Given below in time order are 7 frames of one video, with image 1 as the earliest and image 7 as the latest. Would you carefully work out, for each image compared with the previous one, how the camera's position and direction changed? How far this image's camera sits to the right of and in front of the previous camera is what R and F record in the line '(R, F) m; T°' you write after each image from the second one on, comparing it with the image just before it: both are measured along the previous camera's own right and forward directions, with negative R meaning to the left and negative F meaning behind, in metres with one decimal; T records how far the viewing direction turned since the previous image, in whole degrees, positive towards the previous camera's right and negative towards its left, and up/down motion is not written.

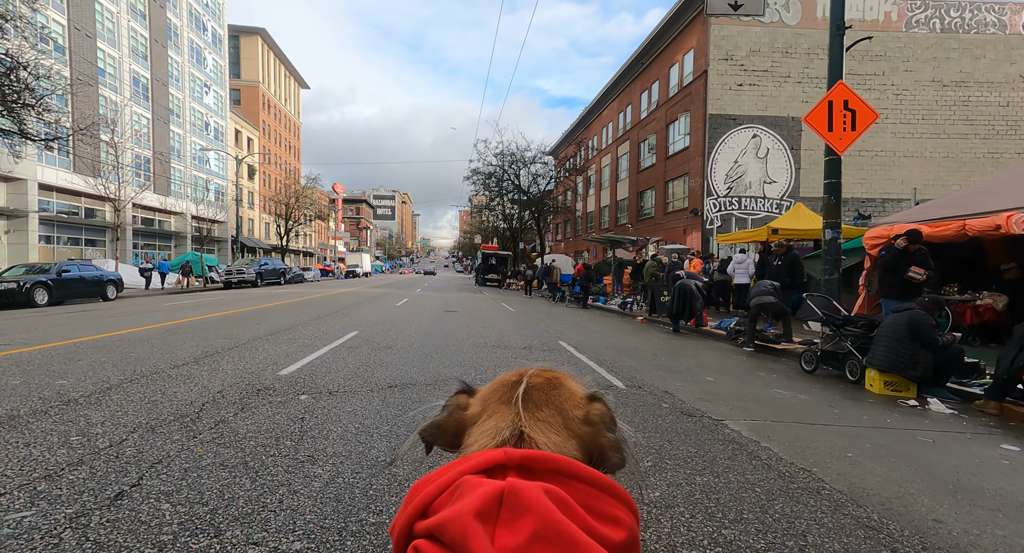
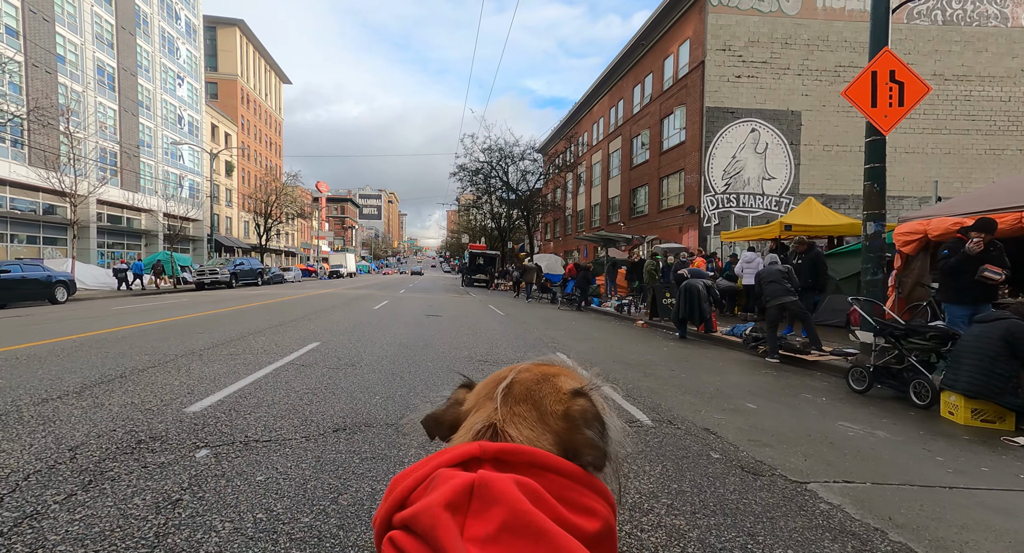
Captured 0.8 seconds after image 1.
(0.0, +1.3) m; +1°
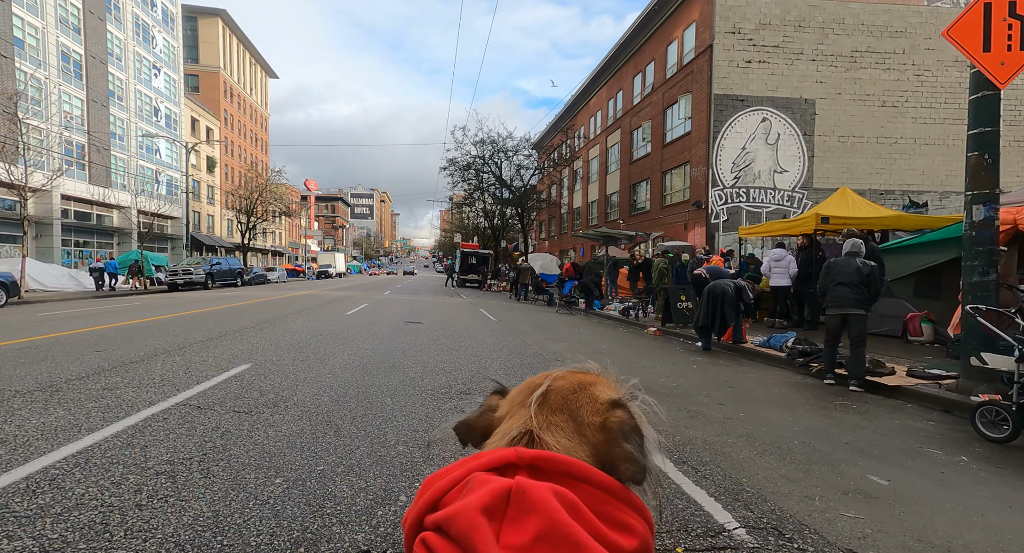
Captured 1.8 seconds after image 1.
(0.0, +1.8) m; +1°
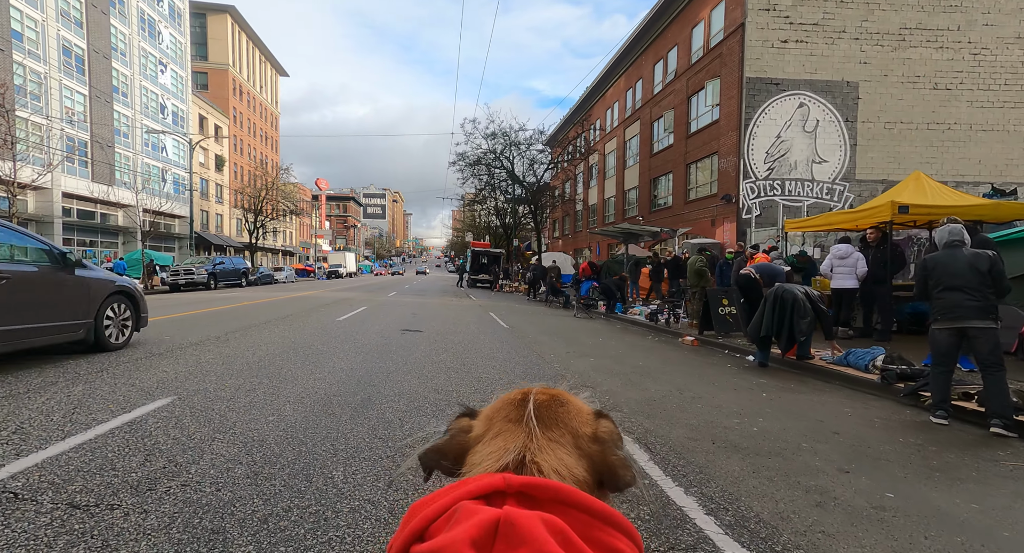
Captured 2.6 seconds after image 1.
(0.0, +1.6) m; -1°
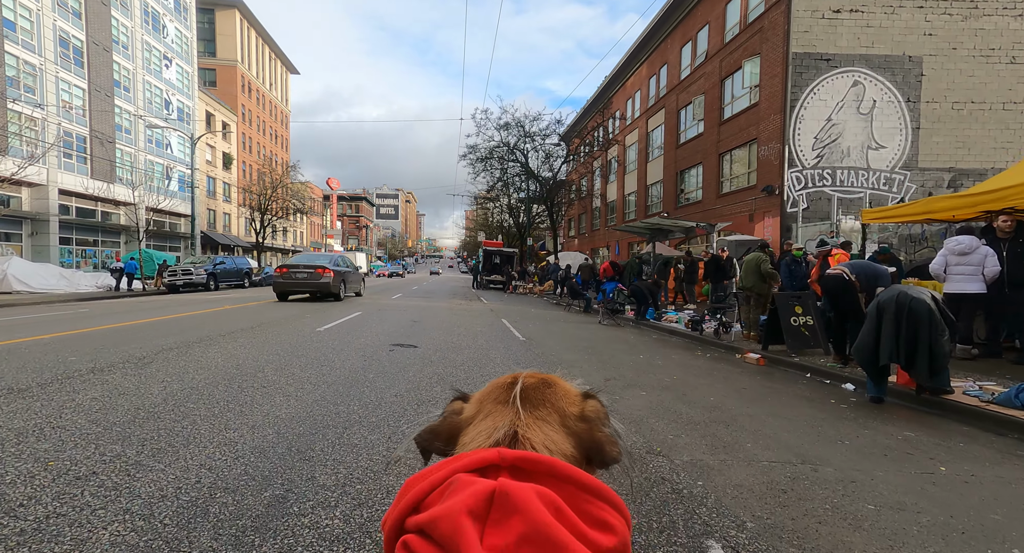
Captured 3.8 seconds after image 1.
(-0.1, +2.1) m; -1°
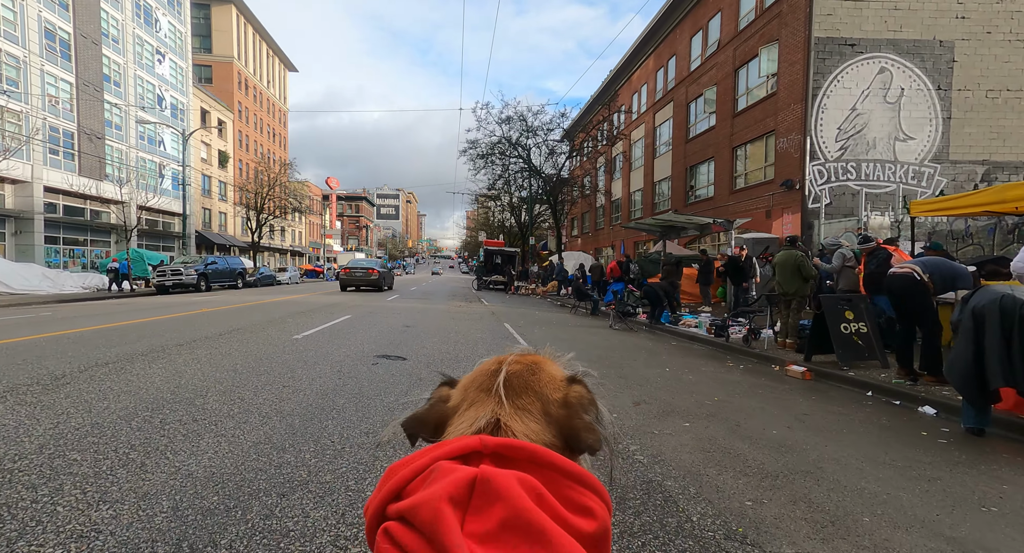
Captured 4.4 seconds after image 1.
(0.0, +1.2) m; 0°
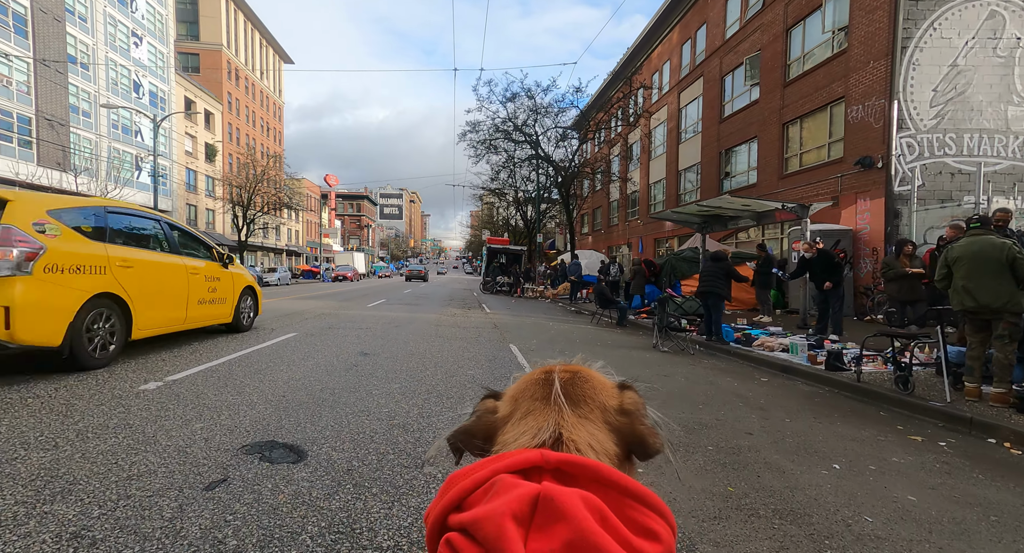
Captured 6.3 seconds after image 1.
(-0.1, +3.6) m; 0°
